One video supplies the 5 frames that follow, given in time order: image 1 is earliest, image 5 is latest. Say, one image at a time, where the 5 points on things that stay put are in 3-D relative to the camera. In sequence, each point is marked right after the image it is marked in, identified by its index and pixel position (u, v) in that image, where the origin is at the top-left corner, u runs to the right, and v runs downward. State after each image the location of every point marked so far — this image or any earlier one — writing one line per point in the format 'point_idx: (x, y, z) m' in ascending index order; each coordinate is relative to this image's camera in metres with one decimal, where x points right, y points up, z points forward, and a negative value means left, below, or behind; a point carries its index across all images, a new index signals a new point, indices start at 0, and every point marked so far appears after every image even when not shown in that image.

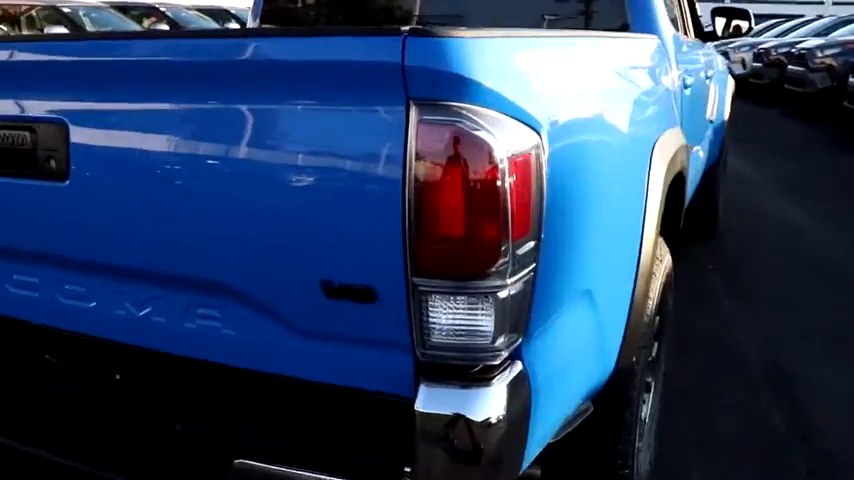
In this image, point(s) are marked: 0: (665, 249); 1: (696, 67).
0: (+0.7, 0.0, +2.8) m
1: (+1.3, +0.8, +4.2) m
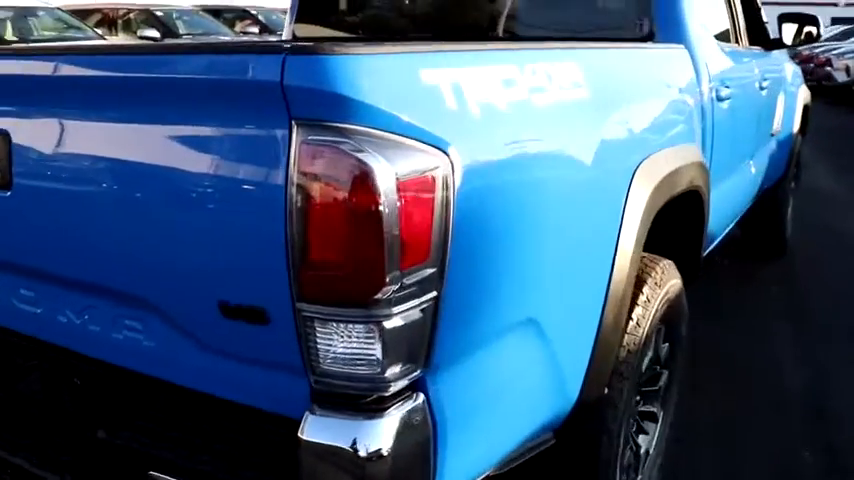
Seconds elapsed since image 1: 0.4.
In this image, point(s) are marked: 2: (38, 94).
0: (+0.7, -0.1, +2.7) m
1: (+1.4, +0.7, +4.0) m
2: (-0.7, +0.3, +1.7) m
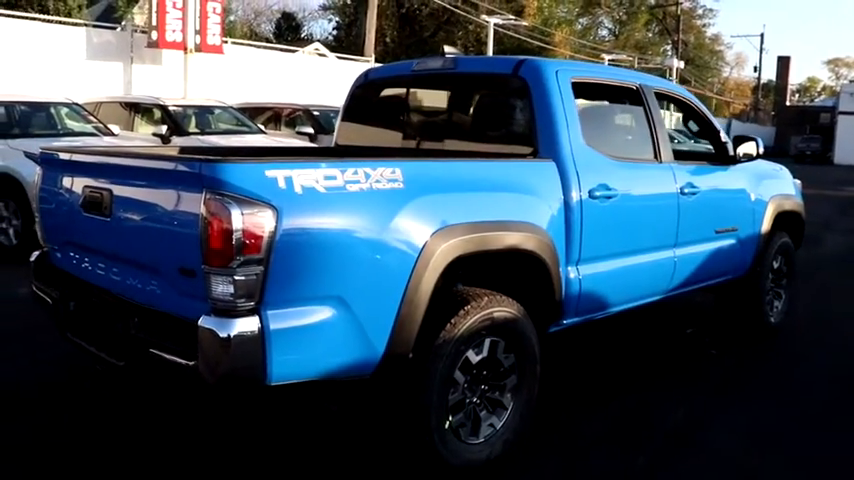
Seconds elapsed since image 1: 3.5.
0: (+0.4, -0.3, +4.3) m
1: (+1.3, +0.3, +5.5) m
2: (-1.2, +0.3, +3.6) m
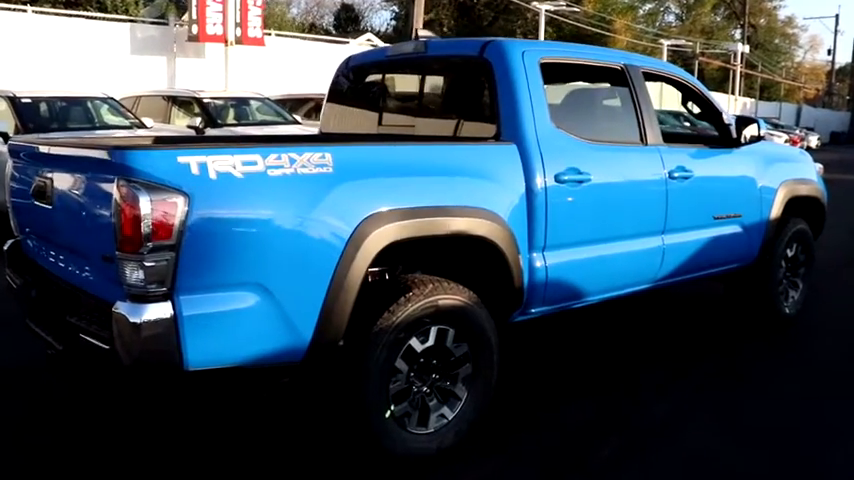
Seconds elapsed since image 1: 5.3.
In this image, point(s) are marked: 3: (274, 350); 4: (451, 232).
0: (+0.1, -0.2, +4.2) m
1: (+1.2, +0.4, +5.4) m
2: (-1.5, +0.3, +3.7) m
3: (-0.6, -0.4, +3.6) m
4: (+0.1, 0.0, +4.1) m
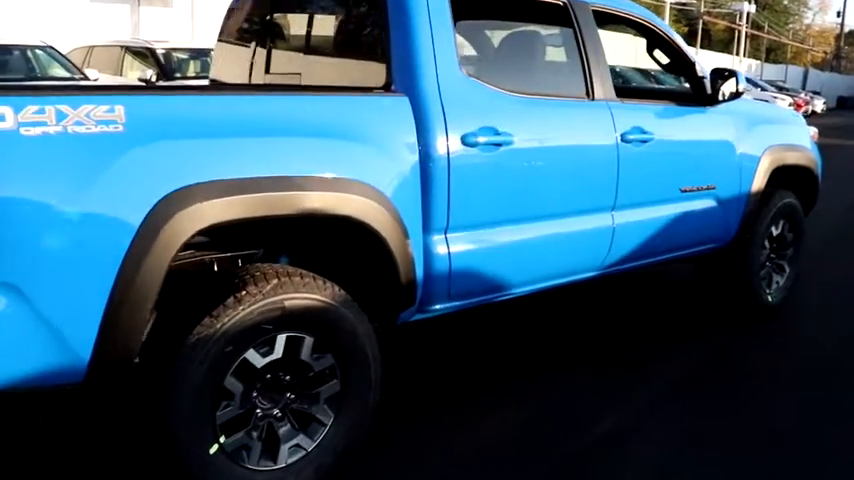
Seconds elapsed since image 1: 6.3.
0: (-0.4, -0.2, +3.2) m
1: (+0.7, +0.5, +4.4) m
2: (-2.0, +0.4, +2.7) m
3: (-1.1, -0.4, +2.6) m
4: (-0.4, +0.1, +3.1) m
